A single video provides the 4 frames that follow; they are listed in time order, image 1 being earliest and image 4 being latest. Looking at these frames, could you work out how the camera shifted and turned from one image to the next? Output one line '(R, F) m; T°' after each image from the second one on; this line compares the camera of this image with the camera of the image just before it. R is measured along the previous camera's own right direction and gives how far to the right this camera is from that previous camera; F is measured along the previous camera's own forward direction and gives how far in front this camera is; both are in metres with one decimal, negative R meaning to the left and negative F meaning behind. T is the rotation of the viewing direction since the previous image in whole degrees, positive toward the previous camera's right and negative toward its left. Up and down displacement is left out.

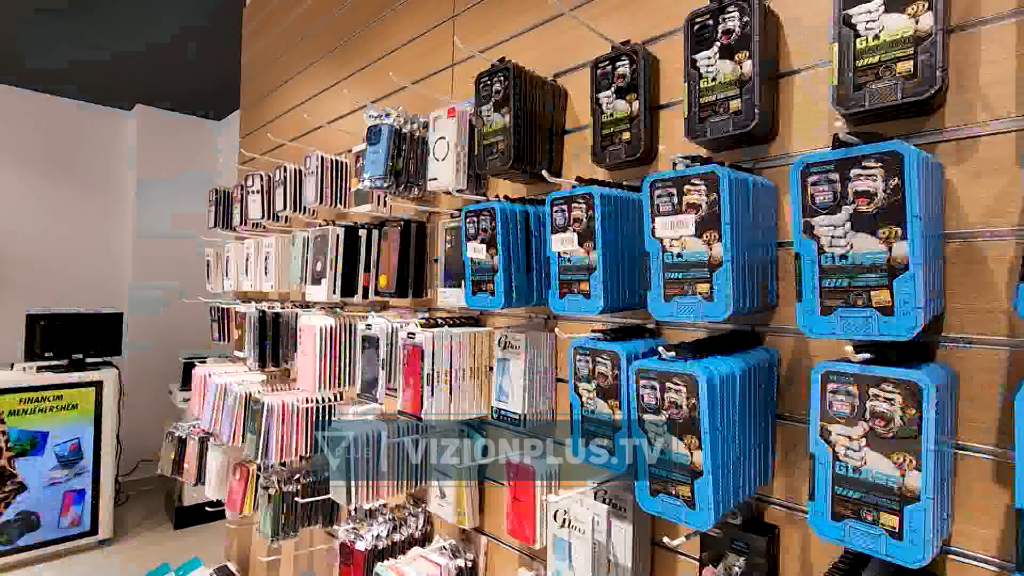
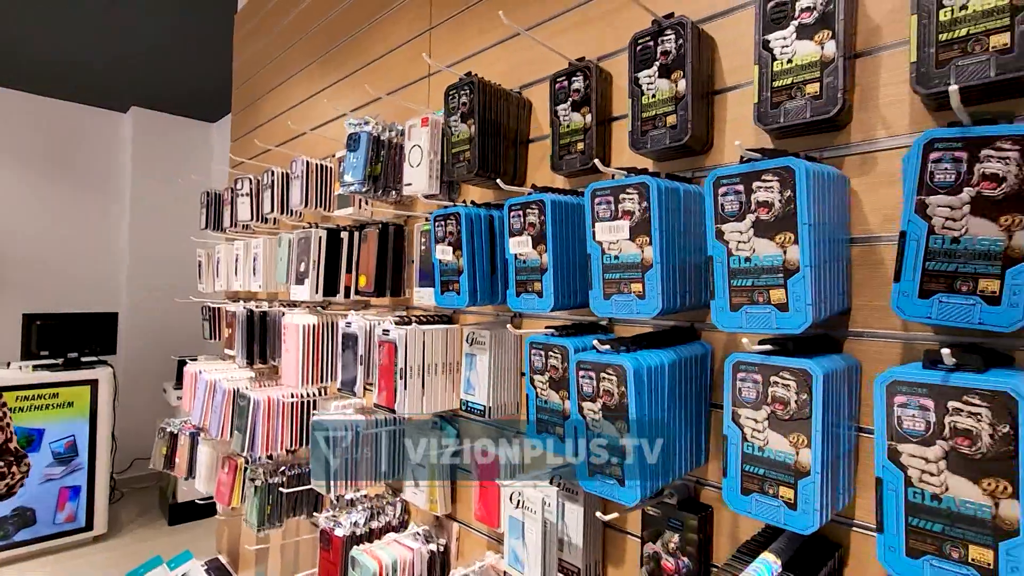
(+0.1, -0.1) m; 0°
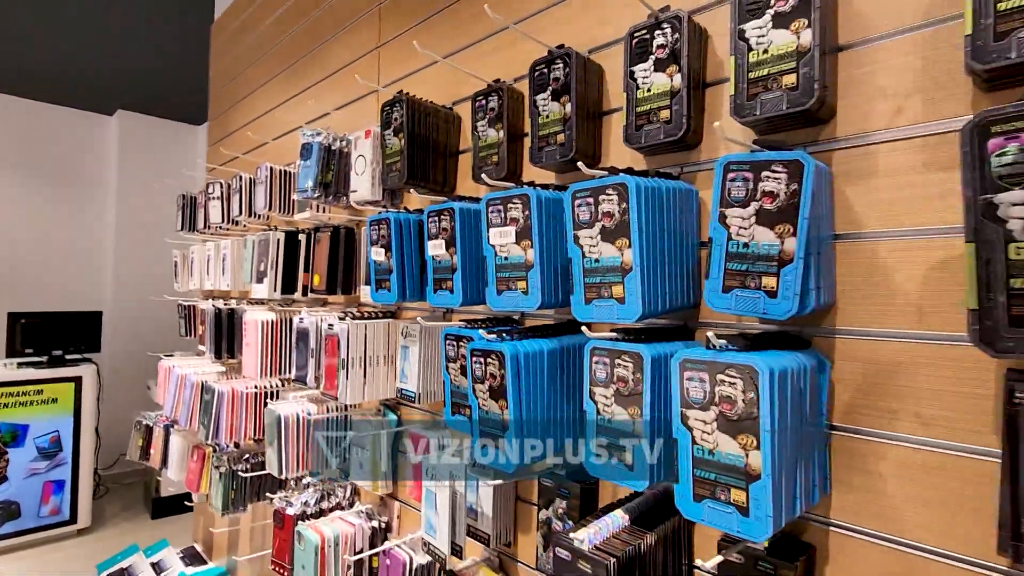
(+0.3, -0.2) m; 0°
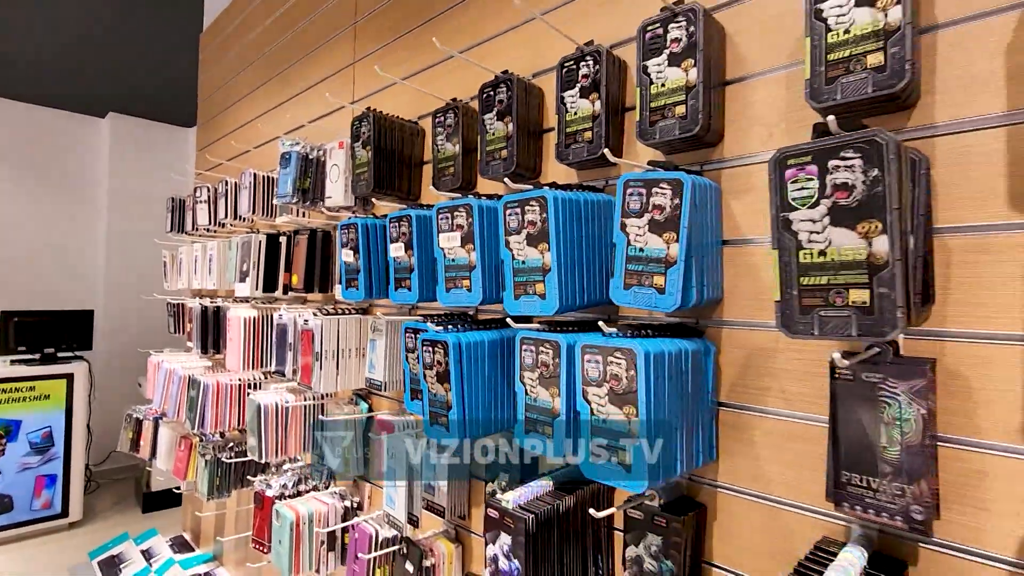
(+0.2, -0.2) m; +1°
